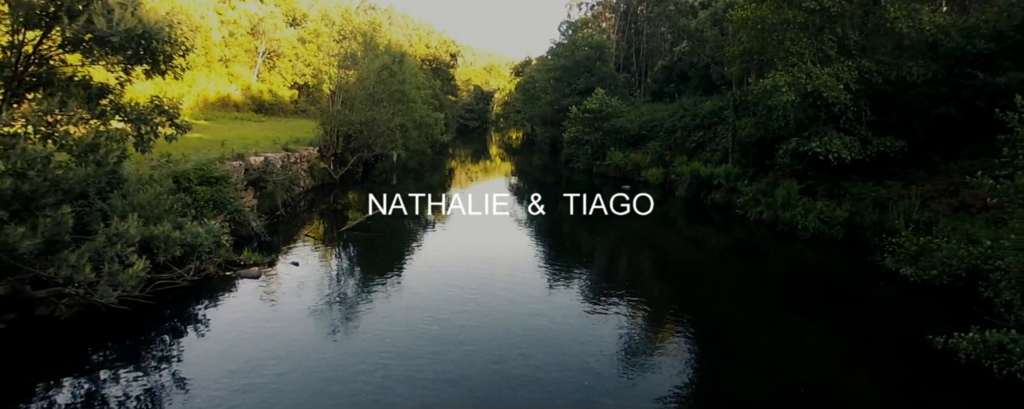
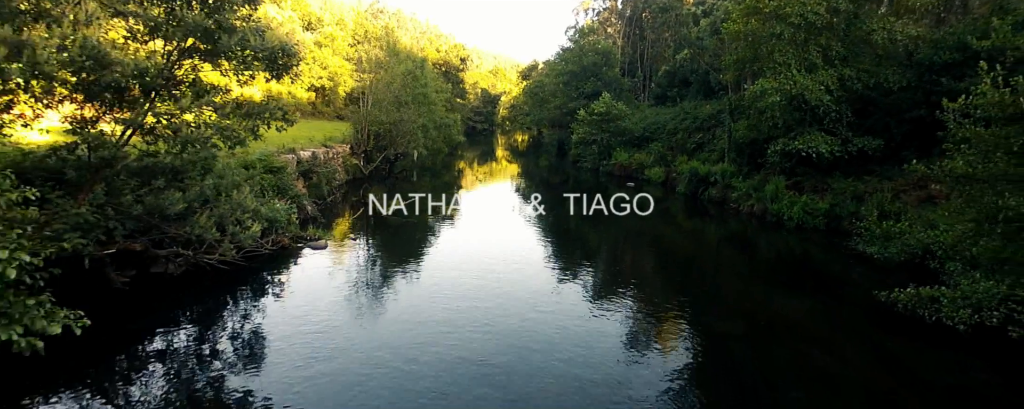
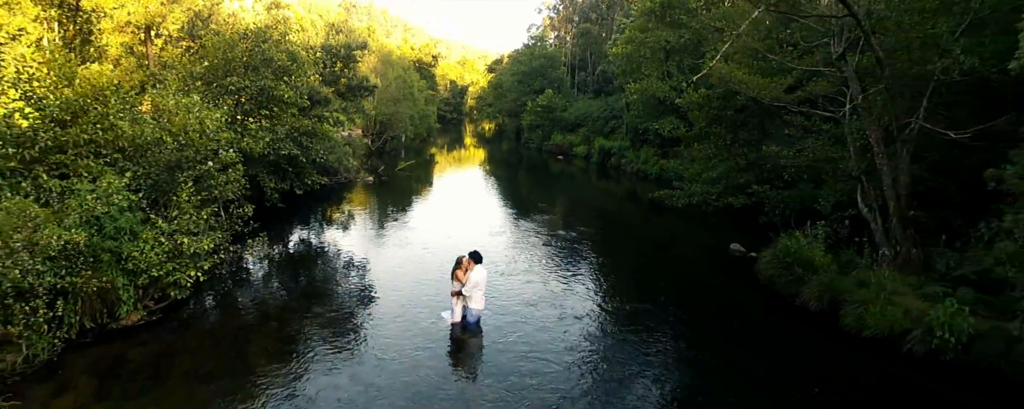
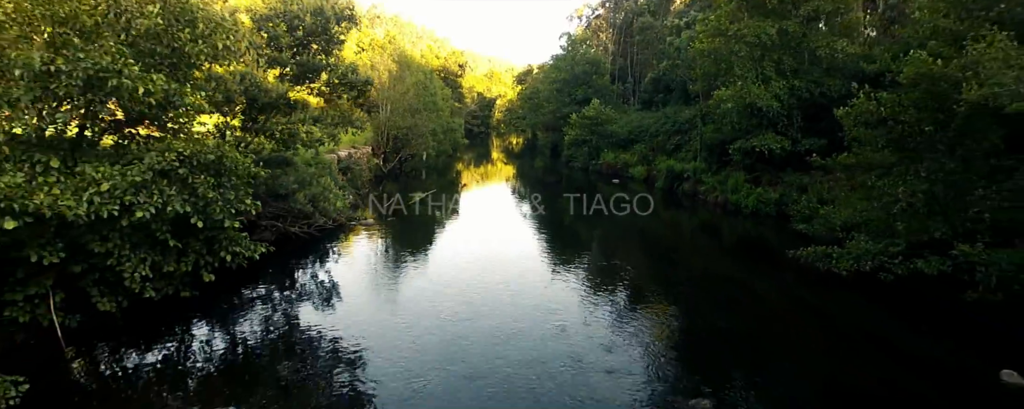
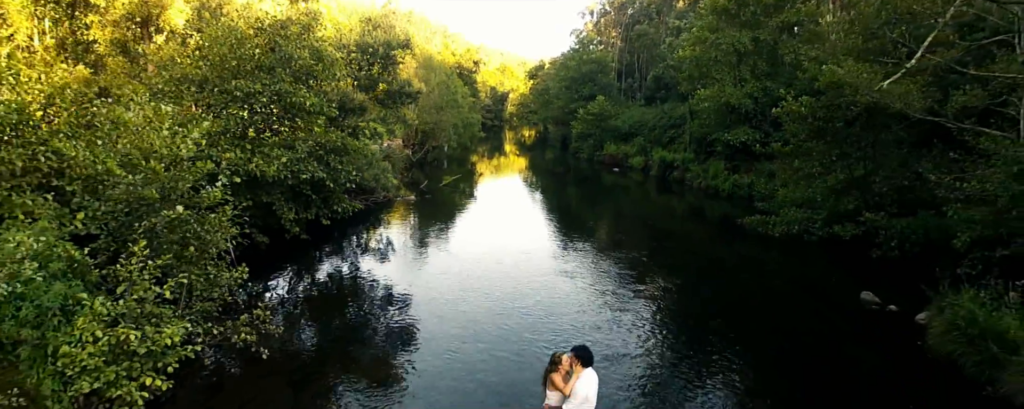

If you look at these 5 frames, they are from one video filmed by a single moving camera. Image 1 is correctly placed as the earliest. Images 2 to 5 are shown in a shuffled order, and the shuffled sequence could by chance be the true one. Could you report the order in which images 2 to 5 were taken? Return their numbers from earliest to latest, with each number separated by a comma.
2, 4, 5, 3
